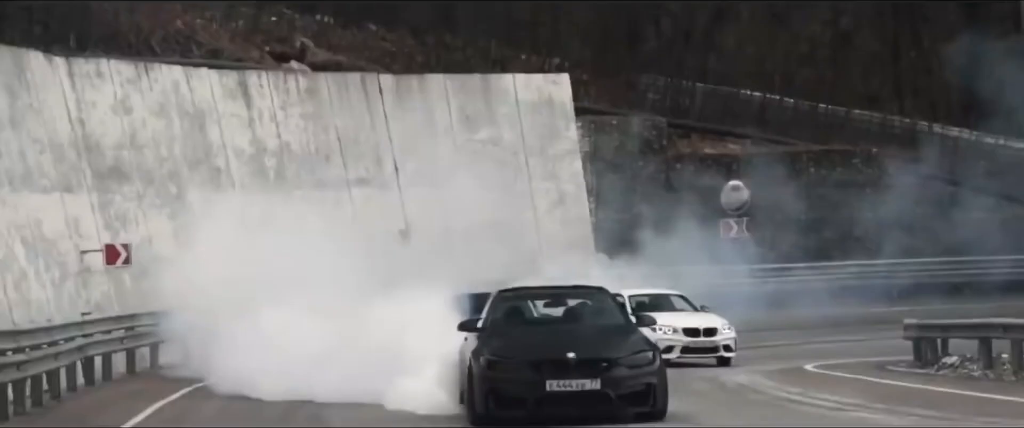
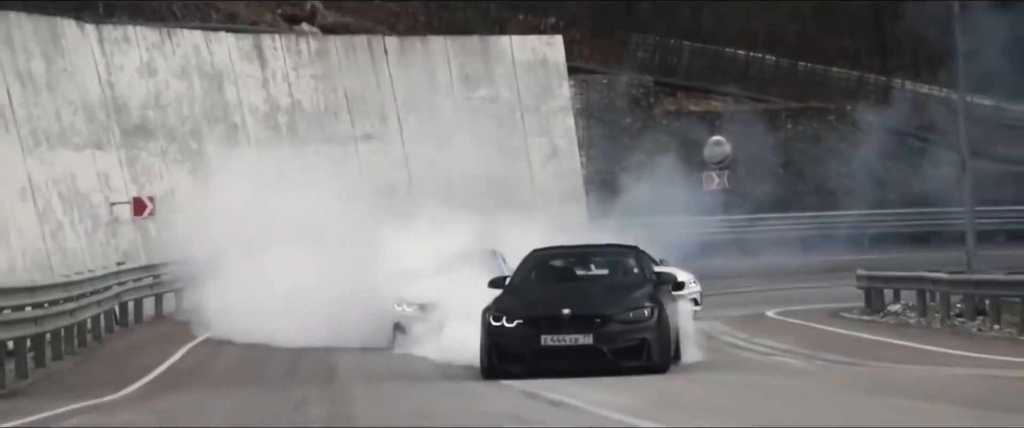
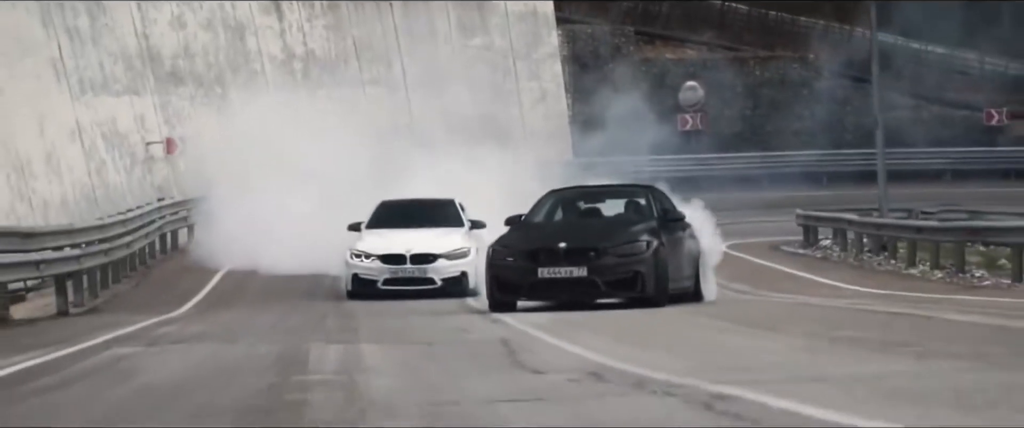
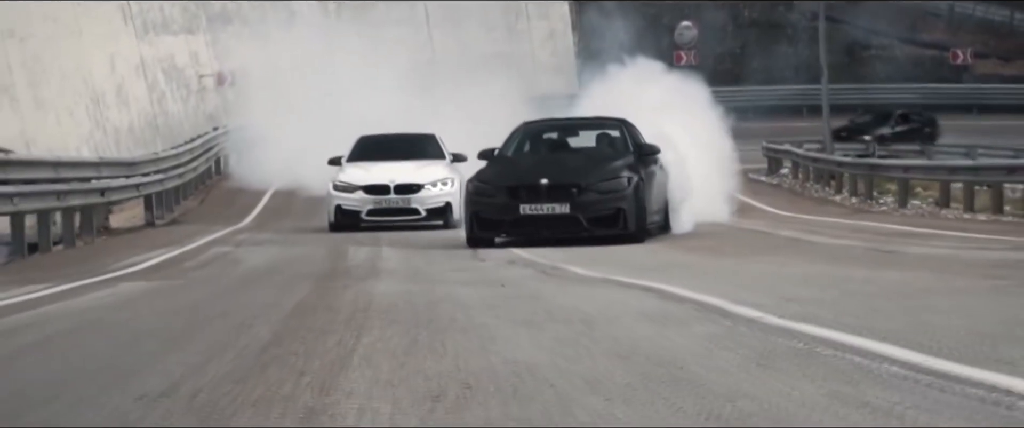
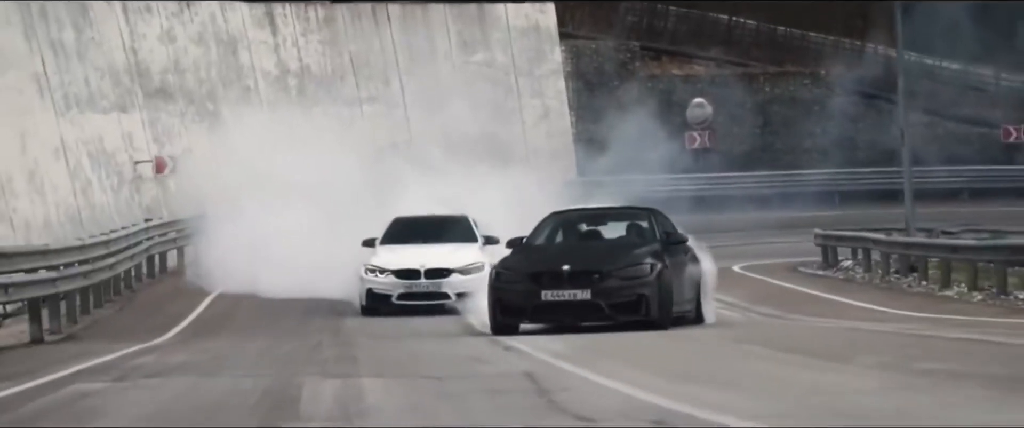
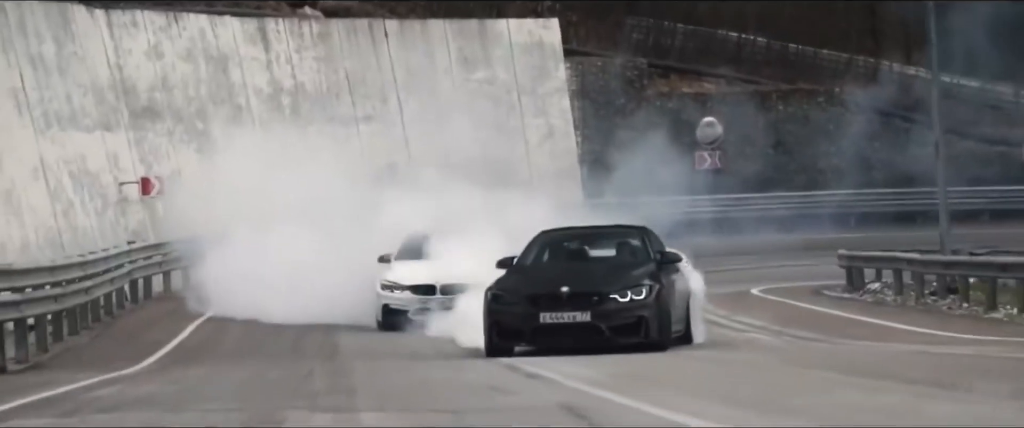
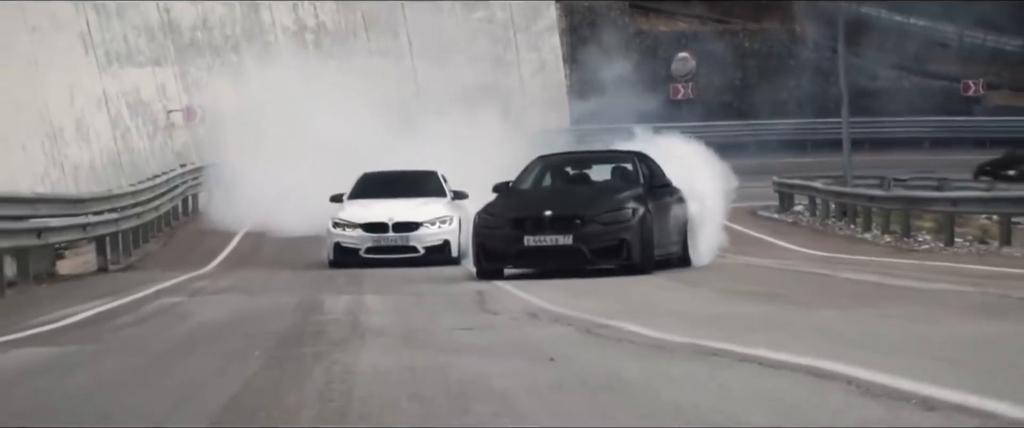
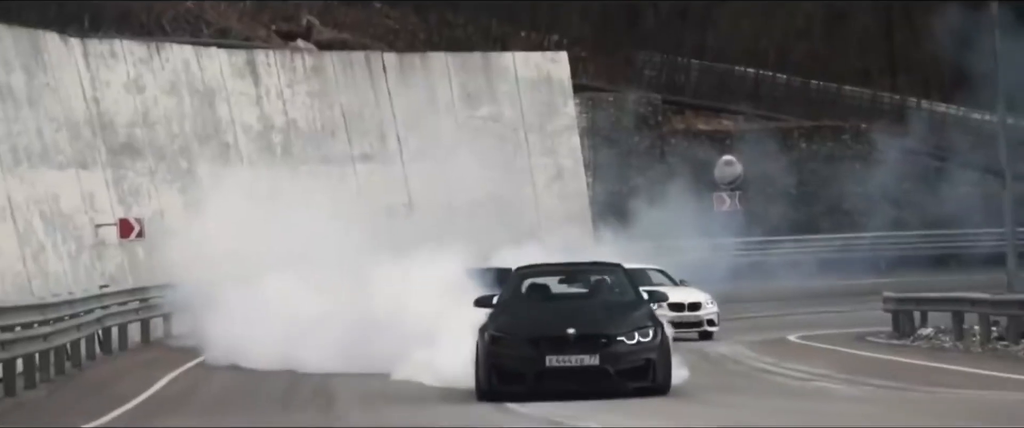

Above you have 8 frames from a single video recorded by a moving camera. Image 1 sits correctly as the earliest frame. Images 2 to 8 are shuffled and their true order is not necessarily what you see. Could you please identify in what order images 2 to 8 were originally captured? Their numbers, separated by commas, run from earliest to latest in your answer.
8, 2, 6, 5, 3, 7, 4
